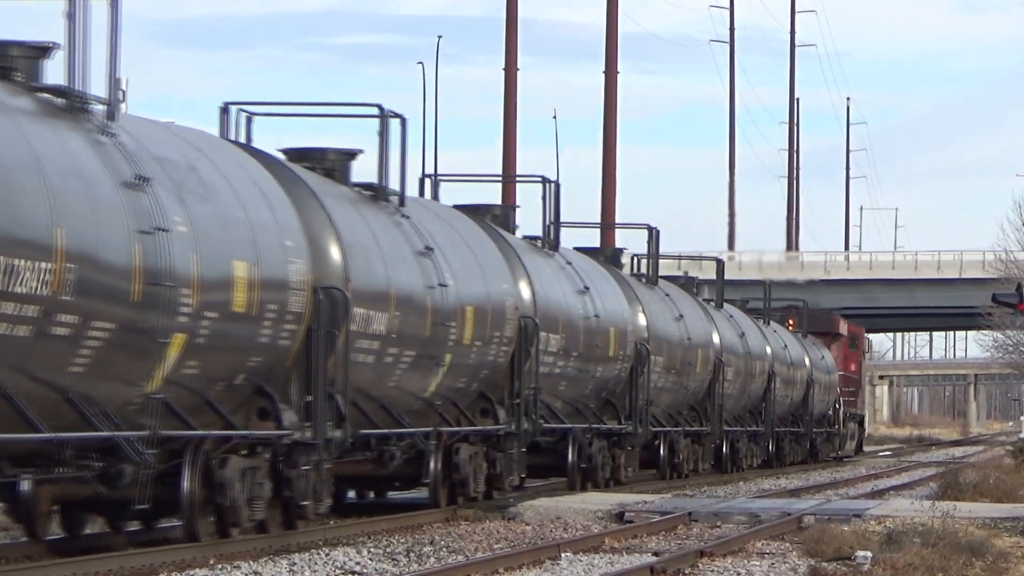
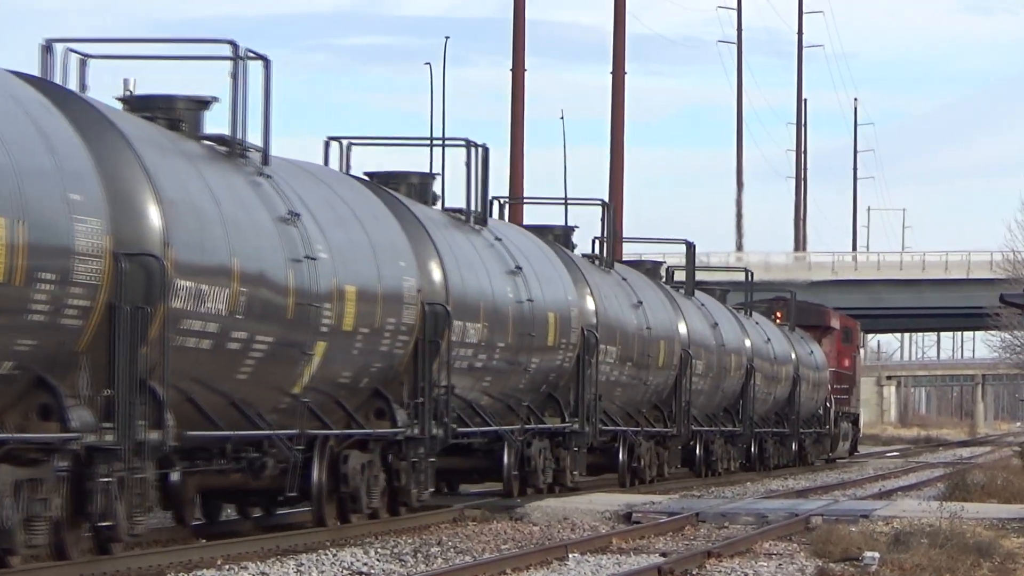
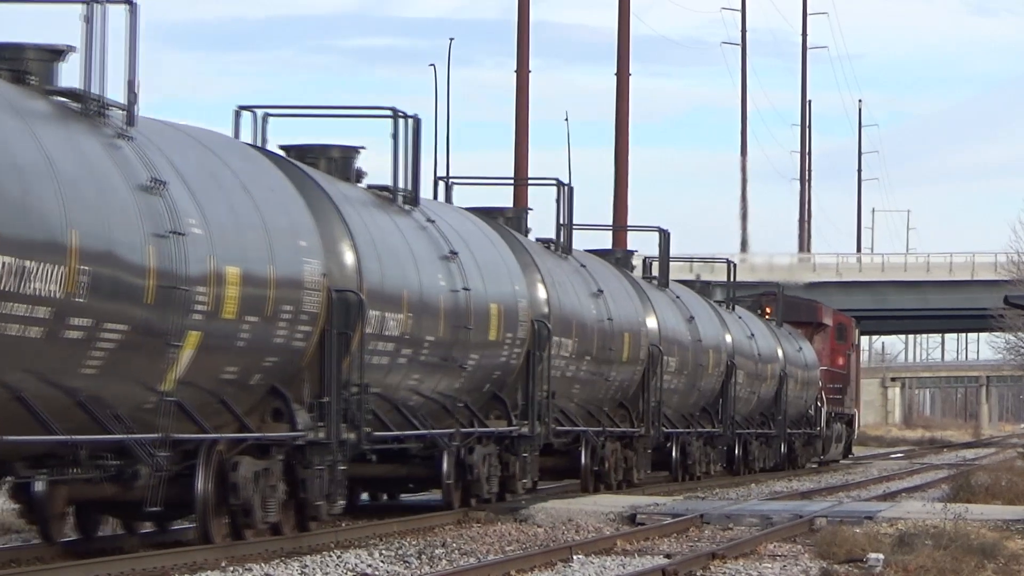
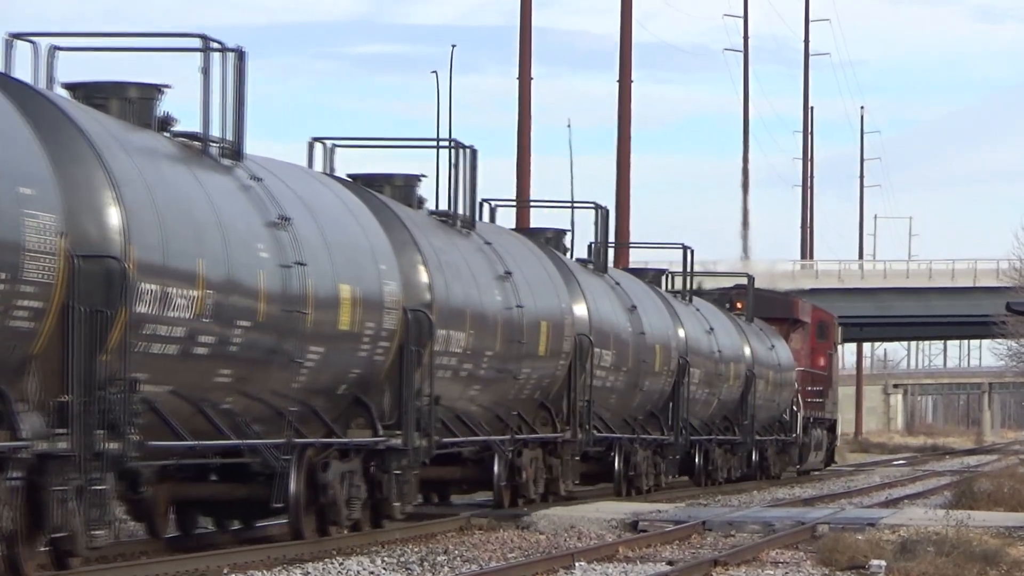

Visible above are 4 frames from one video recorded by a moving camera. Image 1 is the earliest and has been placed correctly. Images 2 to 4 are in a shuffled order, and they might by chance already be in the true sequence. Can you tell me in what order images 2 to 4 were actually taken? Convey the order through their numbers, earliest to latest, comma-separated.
2, 3, 4
